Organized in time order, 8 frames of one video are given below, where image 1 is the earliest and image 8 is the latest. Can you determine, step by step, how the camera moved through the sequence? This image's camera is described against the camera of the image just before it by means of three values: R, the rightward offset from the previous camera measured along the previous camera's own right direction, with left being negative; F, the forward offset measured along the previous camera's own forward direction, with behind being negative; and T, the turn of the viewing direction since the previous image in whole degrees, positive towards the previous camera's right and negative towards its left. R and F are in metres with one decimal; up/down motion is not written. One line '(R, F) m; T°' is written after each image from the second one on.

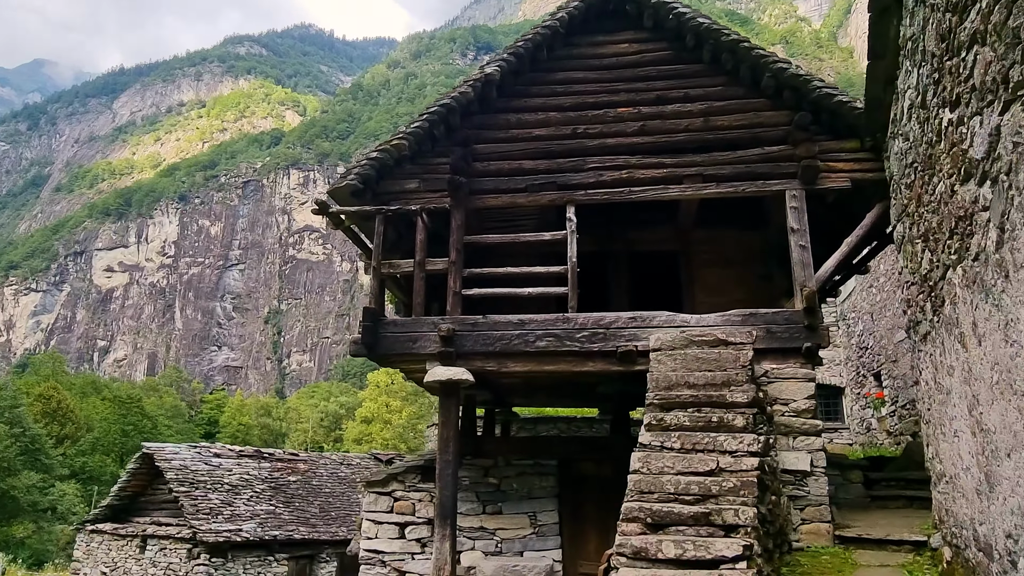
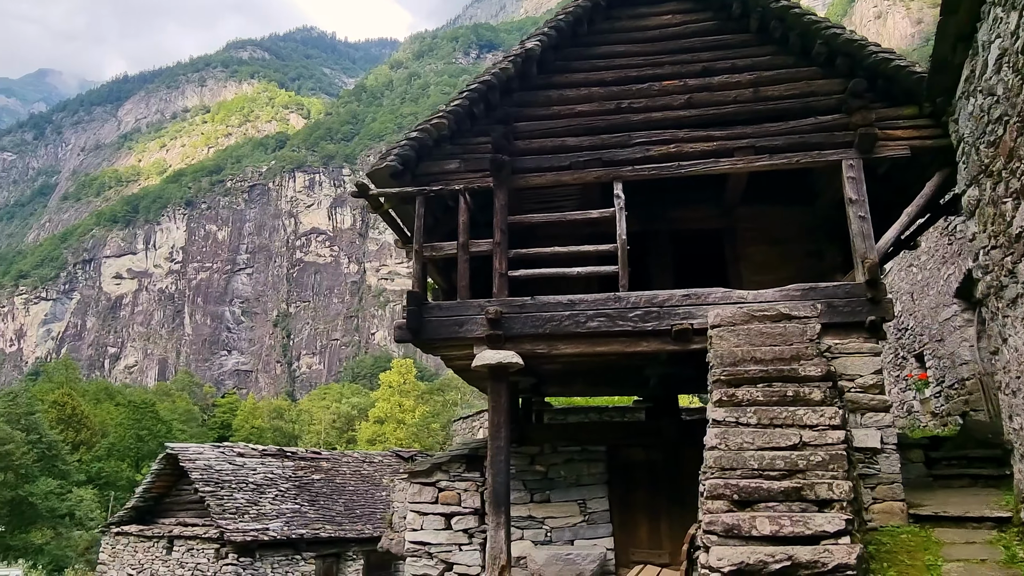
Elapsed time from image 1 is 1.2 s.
(-0.3, +0.2) m; -1°
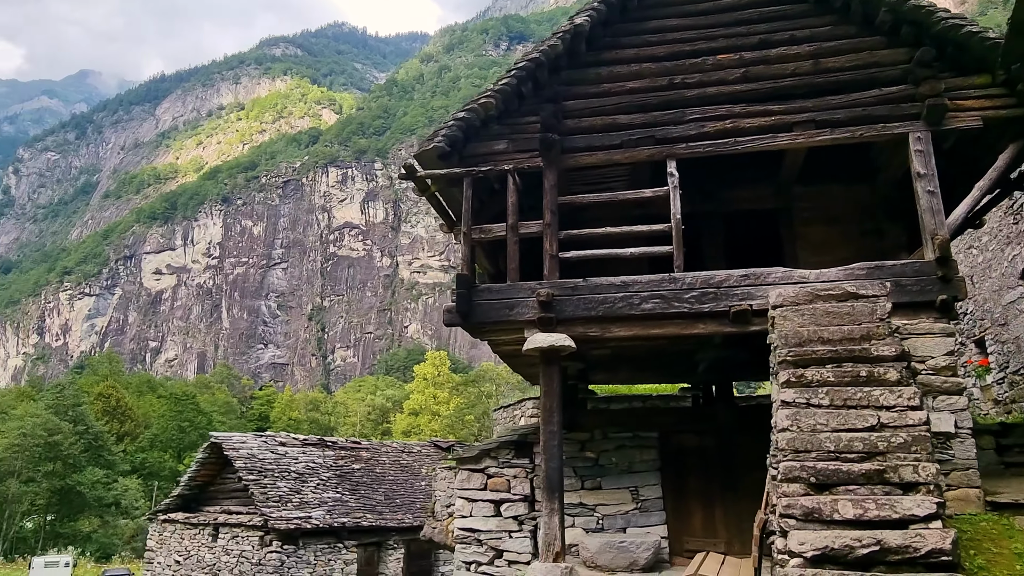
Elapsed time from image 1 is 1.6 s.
(-0.2, +0.1) m; -2°
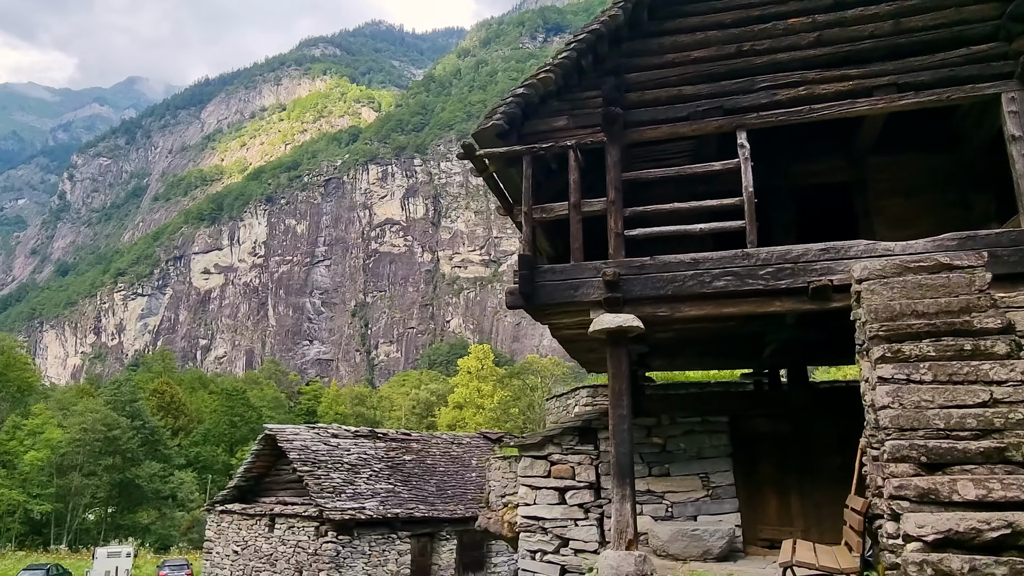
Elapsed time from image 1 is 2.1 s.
(-0.2, +0.2) m; -3°
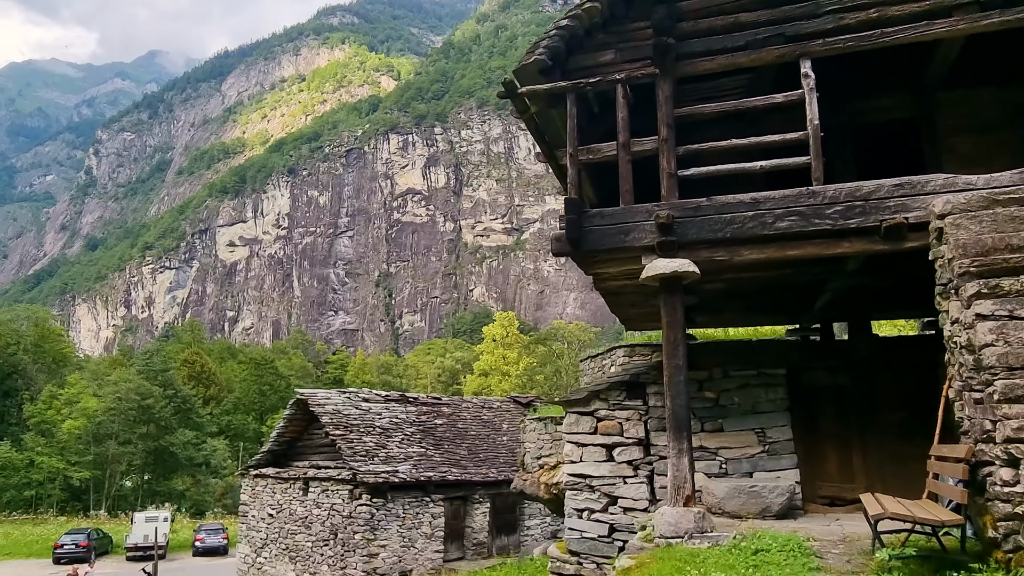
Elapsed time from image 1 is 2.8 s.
(-0.2, +0.3) m; -2°
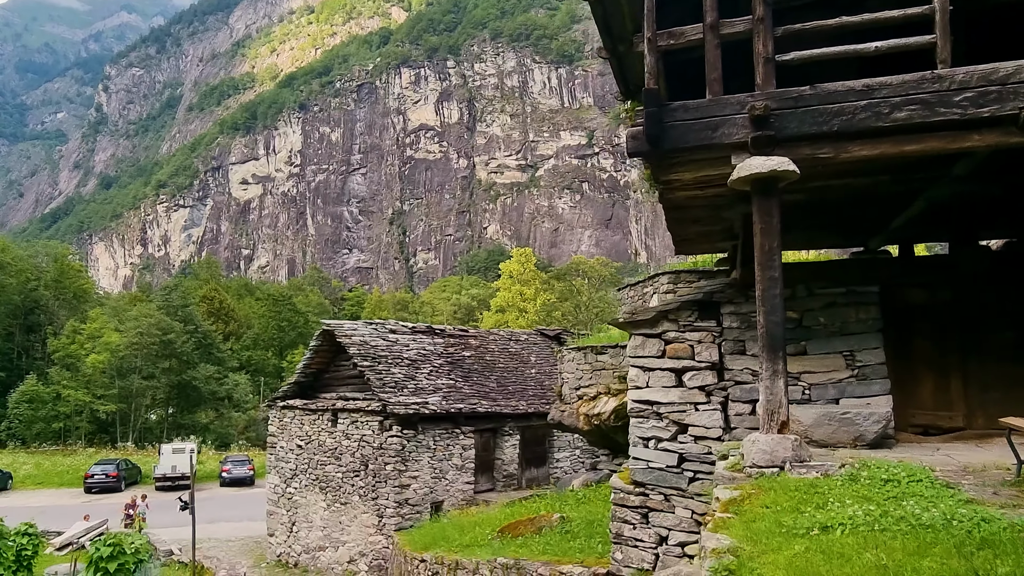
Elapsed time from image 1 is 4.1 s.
(-0.4, +0.6) m; -1°
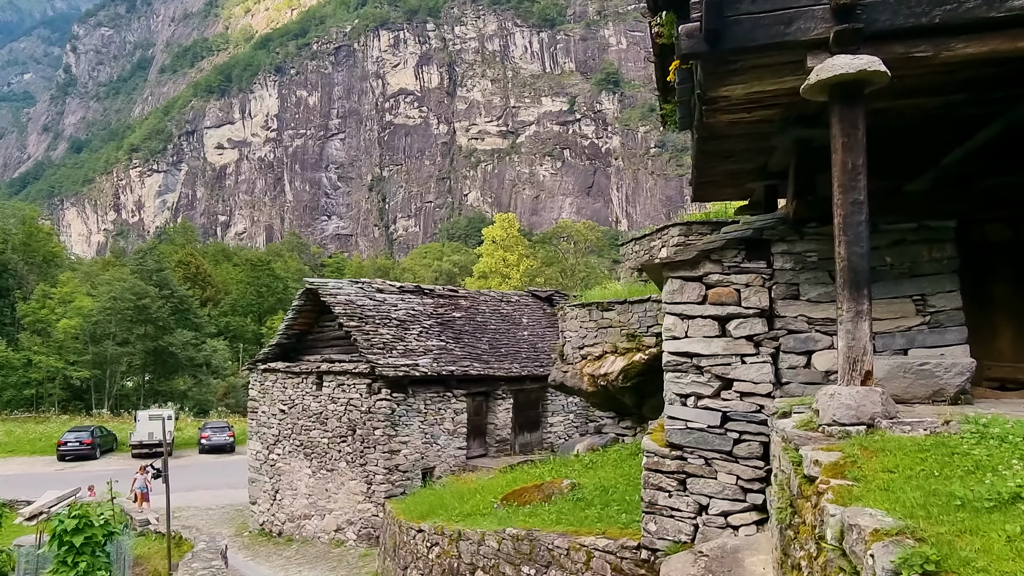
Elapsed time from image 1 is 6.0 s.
(-0.3, +0.8) m; +2°
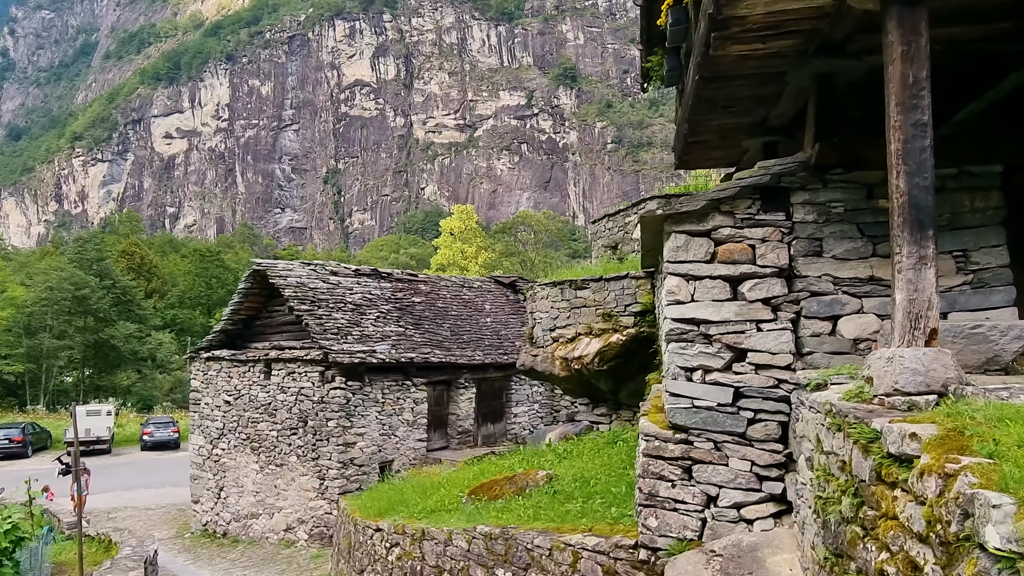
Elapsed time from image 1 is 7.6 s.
(-0.1, +0.8) m; +3°
